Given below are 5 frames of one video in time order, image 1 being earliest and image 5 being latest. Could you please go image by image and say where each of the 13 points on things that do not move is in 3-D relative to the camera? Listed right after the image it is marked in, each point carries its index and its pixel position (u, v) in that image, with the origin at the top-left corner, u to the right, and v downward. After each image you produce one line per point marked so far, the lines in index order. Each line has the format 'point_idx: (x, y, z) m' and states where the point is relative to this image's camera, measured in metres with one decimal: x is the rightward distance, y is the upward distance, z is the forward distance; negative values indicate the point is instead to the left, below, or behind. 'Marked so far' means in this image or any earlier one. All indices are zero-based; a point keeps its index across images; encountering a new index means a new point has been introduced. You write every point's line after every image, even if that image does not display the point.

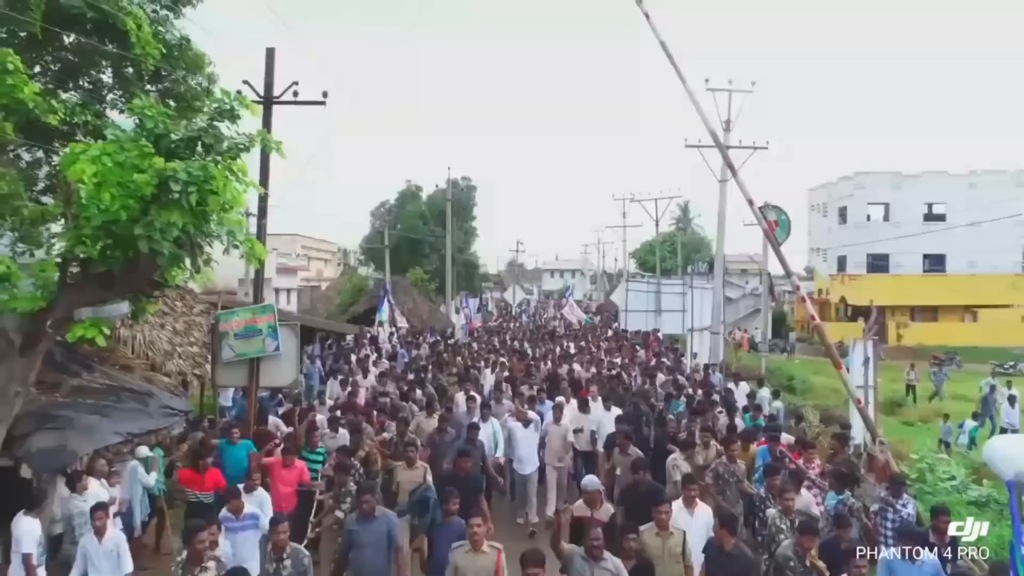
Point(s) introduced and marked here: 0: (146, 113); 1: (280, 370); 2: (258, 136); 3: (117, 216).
0: (-3.1, +1.5, +7.9) m
1: (-3.5, -1.2, +13.8) m
2: (-2.3, +1.4, +8.4) m
3: (-3.2, +0.6, +7.4) m
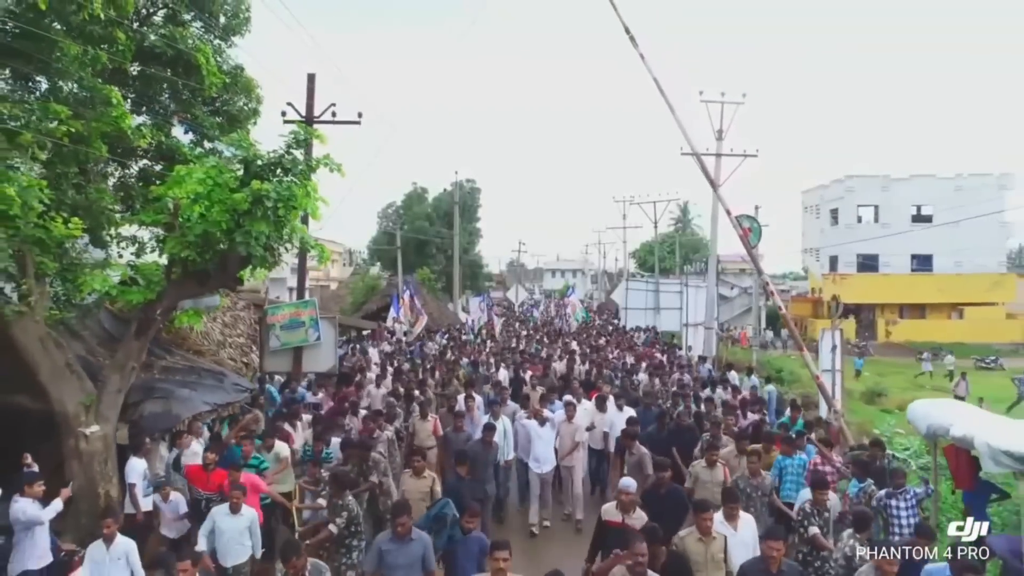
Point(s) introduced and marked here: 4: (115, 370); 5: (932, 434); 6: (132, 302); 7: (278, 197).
0: (-2.9, +1.5, +9.7) m
1: (-3.3, -1.1, +15.6) m
2: (-2.1, +1.4, +10.2) m
3: (-3.0, +0.6, +9.2) m
4: (-4.2, -0.9, +9.7) m
5: (+3.8, -1.3, +8.4) m
6: (-4.0, -0.1, +9.6) m
7: (-2.3, +0.9, +9.2) m
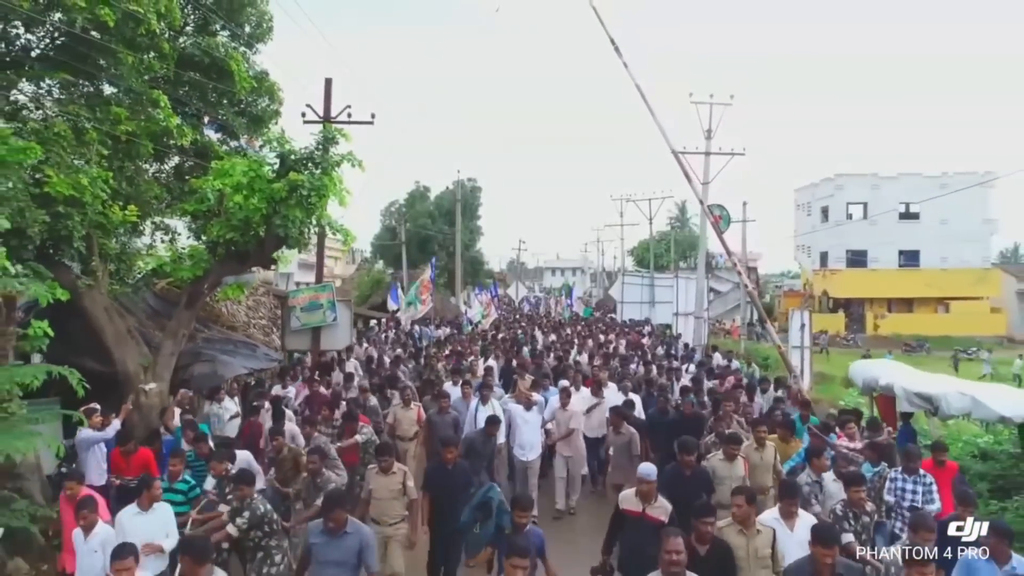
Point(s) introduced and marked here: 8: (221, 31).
0: (-2.9, +1.8, +11.2) m
1: (-3.3, -0.9, +17.0) m
2: (-2.1, +1.7, +11.7) m
3: (-3.0, +0.9, +10.7) m
4: (-4.2, -0.6, +11.2) m
5: (+3.8, -1.0, +9.9) m
6: (-4.0, +0.1, +11.1) m
7: (-2.3, +1.2, +10.6) m
8: (-4.8, +4.2, +15.0) m
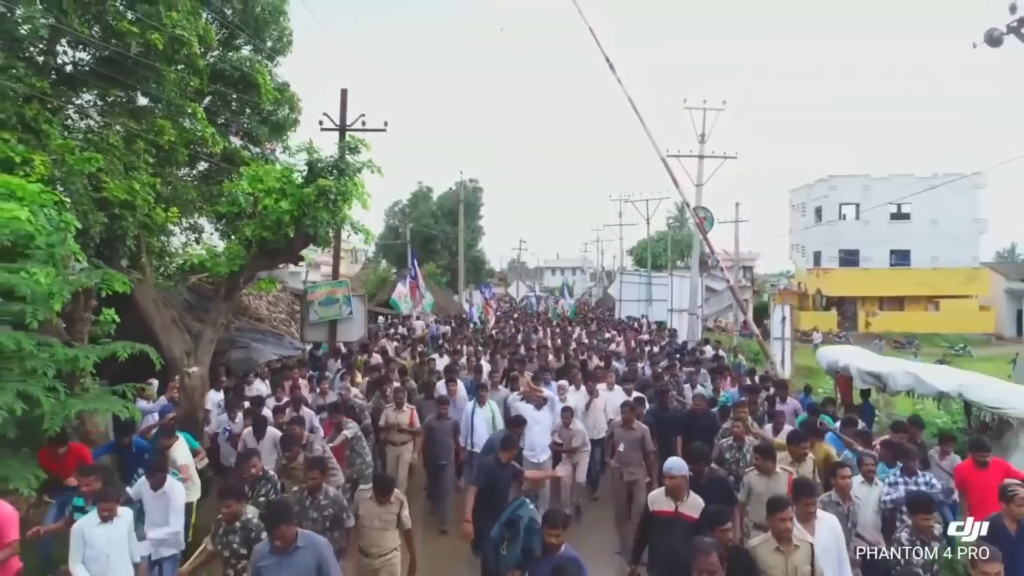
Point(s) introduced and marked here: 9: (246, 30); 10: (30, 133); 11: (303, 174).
0: (-2.8, +1.9, +12.4) m
1: (-3.2, -0.8, +18.3) m
2: (-2.0, +1.8, +12.9) m
3: (-2.9, +1.0, +12.0) m
4: (-4.1, -0.5, +12.4) m
5: (+3.9, -0.9, +11.2) m
6: (-4.0, +0.2, +12.3) m
7: (-2.3, +1.3, +11.9) m
8: (-4.7, +4.3, +16.3) m
9: (-4.7, +4.6, +16.2) m
10: (-5.6, +1.8, +10.5) m
11: (-2.8, +1.5, +12.3) m
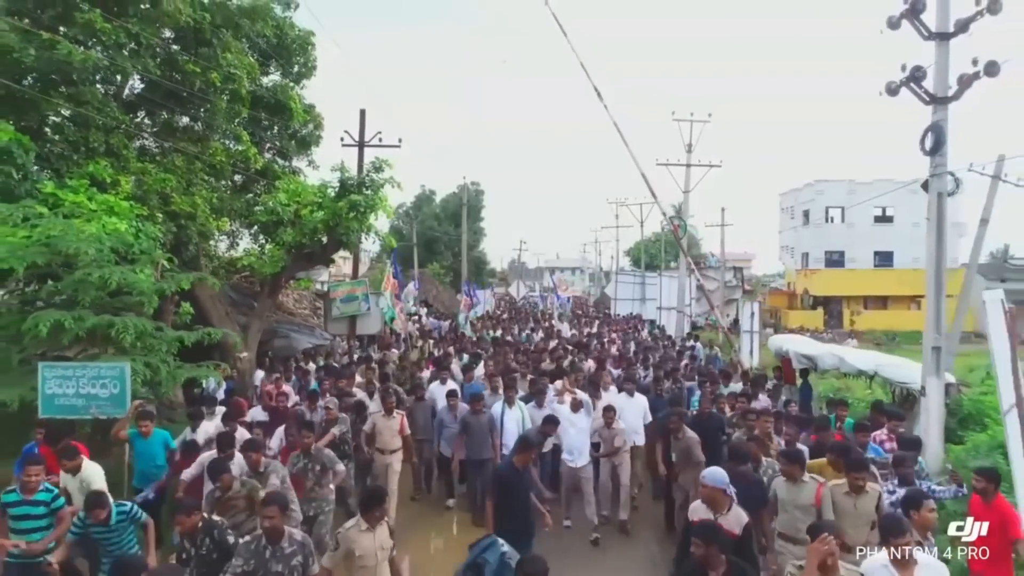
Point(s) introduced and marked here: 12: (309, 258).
0: (-2.8, +1.9, +14.6) m
1: (-3.2, -0.8, +20.5) m
2: (-2.0, +1.8, +15.1) m
3: (-2.9, +1.0, +14.2) m
4: (-4.1, -0.5, +14.6) m
5: (+3.9, -0.9, +13.4) m
6: (-4.0, +0.2, +14.5) m
7: (-2.3, +1.3, +14.1) m
8: (-4.7, +4.4, +18.5) m
9: (-4.7, +4.6, +18.4) m
10: (-5.6, +1.8, +12.7) m
11: (-2.8, +1.6, +14.5) m
12: (-3.3, +0.5, +14.7) m
